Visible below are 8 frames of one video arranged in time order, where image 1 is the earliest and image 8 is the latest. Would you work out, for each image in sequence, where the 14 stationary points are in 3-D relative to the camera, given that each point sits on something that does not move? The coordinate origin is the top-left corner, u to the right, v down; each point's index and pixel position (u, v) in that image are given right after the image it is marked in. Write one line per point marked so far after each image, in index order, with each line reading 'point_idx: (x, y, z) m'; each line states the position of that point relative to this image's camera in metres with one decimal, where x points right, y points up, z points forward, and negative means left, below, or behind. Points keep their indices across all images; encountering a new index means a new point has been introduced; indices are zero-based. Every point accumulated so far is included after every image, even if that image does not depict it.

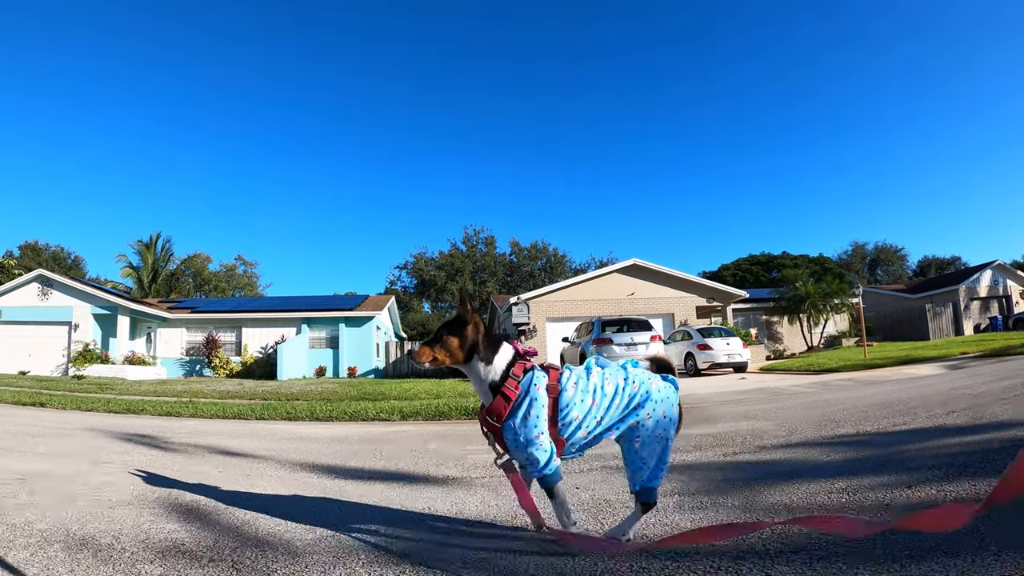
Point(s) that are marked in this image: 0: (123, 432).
0: (-5.2, -1.9, +7.6) m
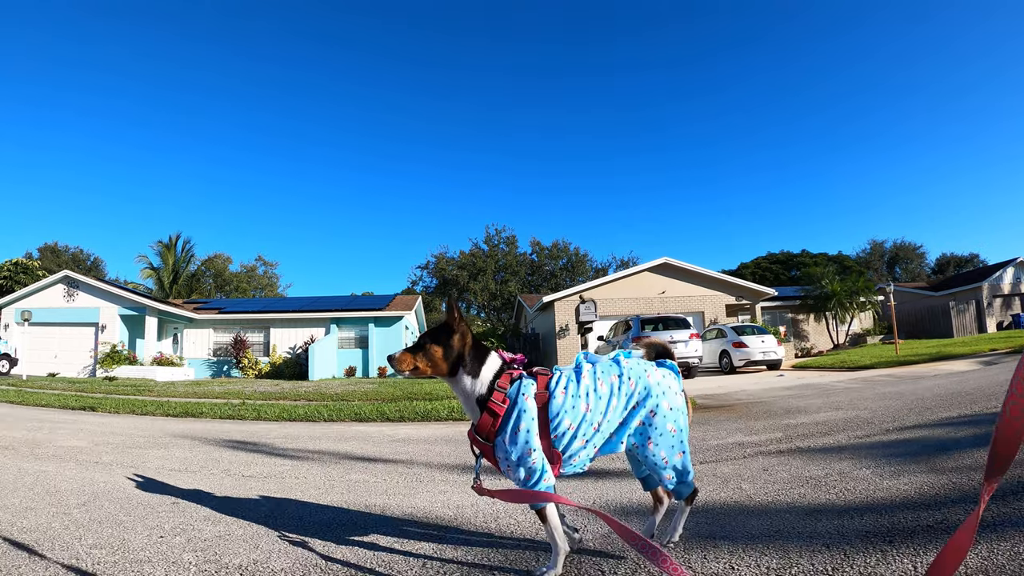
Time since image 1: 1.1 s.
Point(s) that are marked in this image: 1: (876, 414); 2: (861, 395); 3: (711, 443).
0: (-4.0, -1.9, +7.6) m
1: (+5.1, -1.8, +8.0) m
2: (+7.1, -2.2, +11.6) m
3: (+2.1, -1.7, +6.1) m
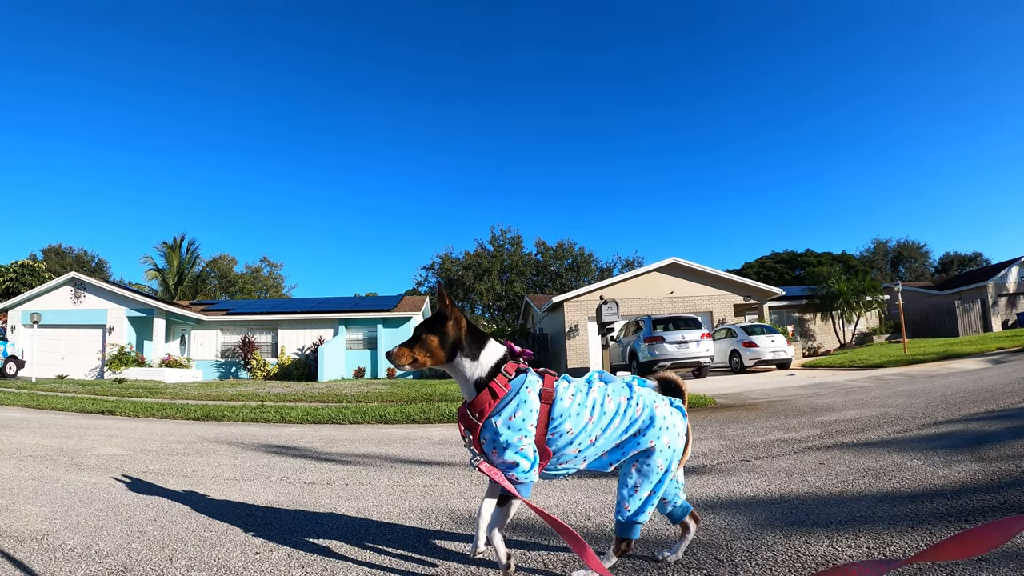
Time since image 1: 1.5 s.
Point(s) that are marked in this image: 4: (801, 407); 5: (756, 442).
0: (-3.5, -1.9, +7.6) m
1: (+5.5, -1.8, +8.1) m
2: (+7.5, -2.2, +11.7) m
3: (+2.6, -1.7, +6.1) m
4: (+5.1, -2.1, +10.0) m
5: (+2.6, -1.7, +6.1) m
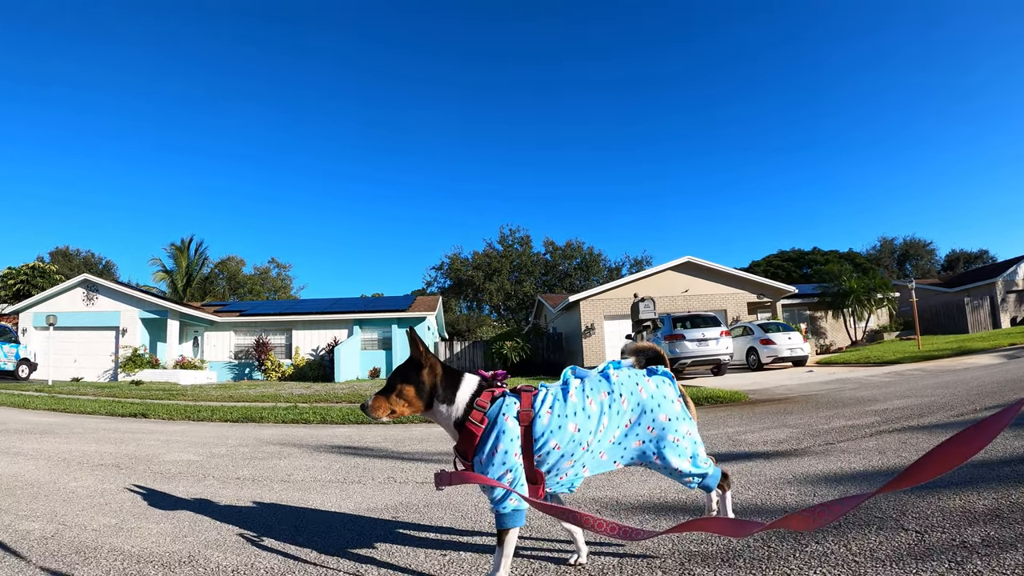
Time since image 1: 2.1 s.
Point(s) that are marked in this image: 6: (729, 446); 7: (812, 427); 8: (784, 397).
0: (-2.8, -1.9, +7.6) m
1: (+6.3, -1.7, +8.1) m
2: (+8.2, -2.1, +11.7) m
3: (+3.3, -1.6, +6.2) m
4: (+5.8, -2.0, +10.1) m
5: (+3.3, -1.6, +6.2) m
6: (+2.2, -1.7, +5.9) m
7: (+3.6, -1.7, +6.9) m
8: (+5.7, -2.3, +12.0) m
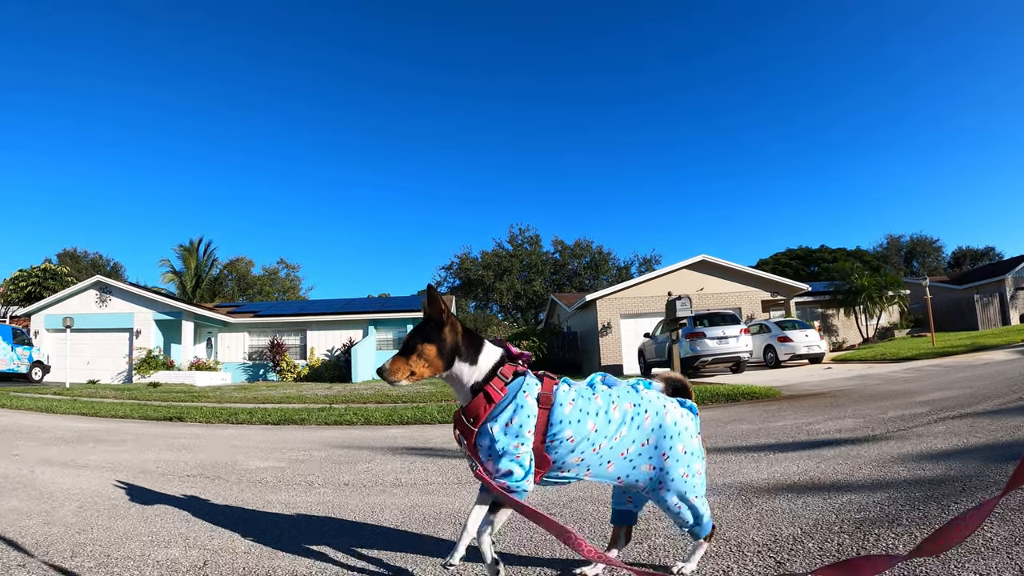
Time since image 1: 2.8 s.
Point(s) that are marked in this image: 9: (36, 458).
0: (-2.1, -1.9, +7.5) m
1: (+7.0, -1.7, +8.2) m
2: (+8.9, -2.0, +11.8) m
3: (+4.1, -1.6, +6.2) m
4: (+6.5, -2.0, +10.2) m
5: (+4.1, -1.6, +6.2) m
6: (+3.0, -1.6, +5.9) m
7: (+4.3, -1.6, +6.9) m
8: (+6.4, -2.2, +12.0) m
9: (-4.9, -1.8, +5.9) m
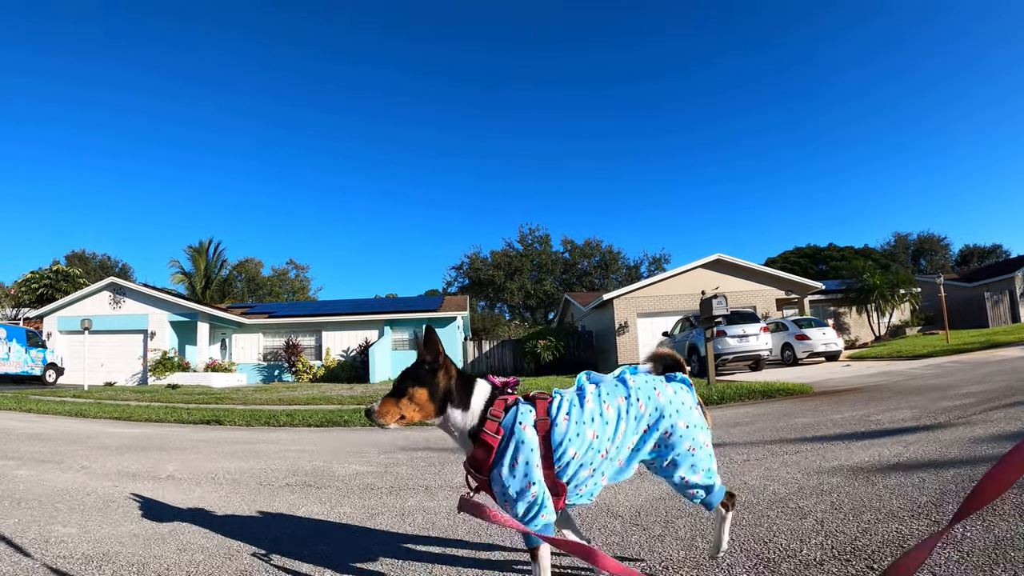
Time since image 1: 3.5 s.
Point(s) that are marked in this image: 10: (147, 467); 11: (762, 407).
0: (-1.3, -1.9, +7.5) m
1: (+7.7, -1.6, +8.3) m
2: (+9.6, -2.0, +11.9) m
3: (+4.8, -1.6, +6.3) m
4: (+7.2, -1.9, +10.2) m
5: (+4.8, -1.6, +6.3) m
6: (+3.7, -1.6, +6.0) m
7: (+5.1, -1.6, +6.9) m
8: (+7.1, -2.2, +12.1) m
9: (-4.1, -1.8, +5.9) m
10: (-3.4, -1.7, +5.3) m
11: (+4.1, -2.0, +9.4) m
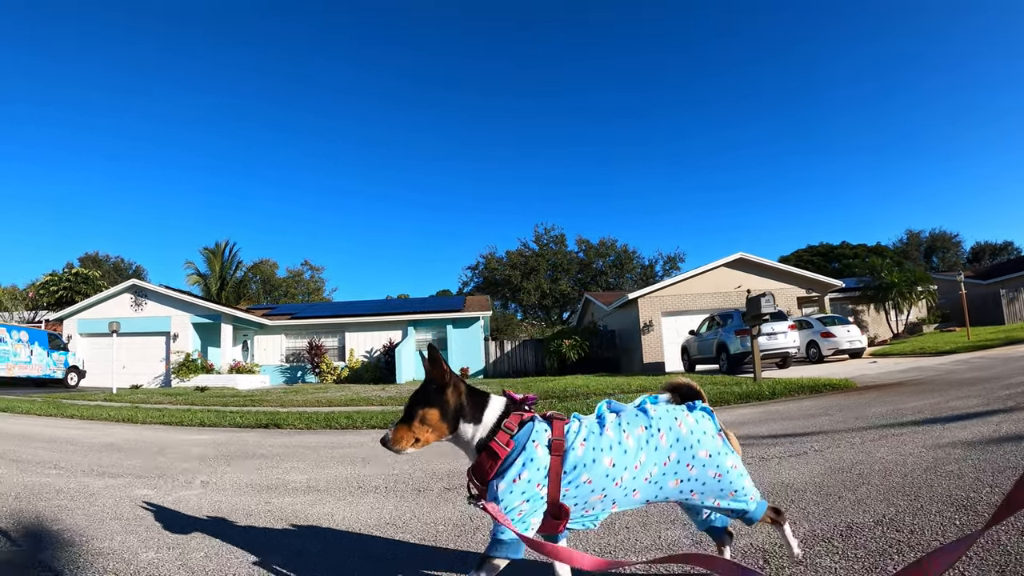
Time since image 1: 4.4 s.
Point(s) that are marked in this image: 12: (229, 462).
0: (-0.2, -1.9, +7.5) m
1: (+8.8, -1.6, +8.4) m
2: (+10.6, -1.9, +12.0) m
3: (+5.9, -1.5, +6.3) m
4: (+8.3, -1.9, +10.3) m
5: (+5.9, -1.5, +6.3) m
6: (+4.8, -1.6, +6.0) m
7: (+6.2, -1.6, +7.0) m
8: (+8.1, -2.1, +12.2) m
9: (-3.0, -1.8, +5.9) m
10: (-2.3, -1.7, +5.3) m
11: (+5.2, -1.9, +9.5) m
12: (-2.7, -1.7, +5.5) m
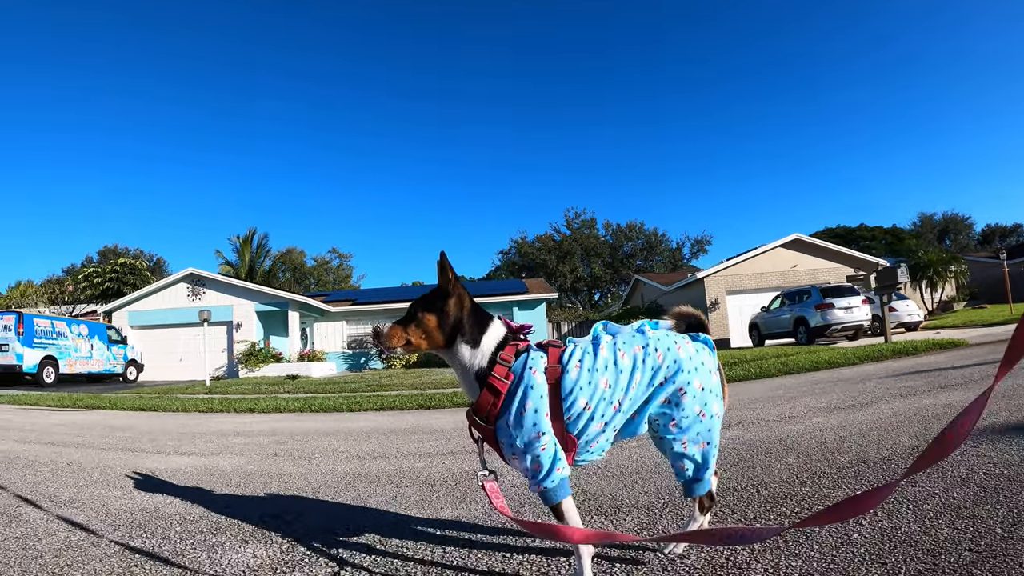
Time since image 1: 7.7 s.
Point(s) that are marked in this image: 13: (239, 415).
0: (+3.5, -1.5, +7.8) m
1: (+12.4, -1.0, +9.3) m
2: (+14.0, -1.2, +13.1) m
3: (+9.7, -1.0, +7.0) m
4: (+11.8, -1.3, +11.2) m
5: (+9.7, -1.0, +7.0) m
6: (+8.6, -1.1, +6.7) m
7: (+9.9, -1.1, +7.7) m
8: (+11.5, -1.5, +13.0) m
9: (+0.8, -1.5, +6.0) m
10: (+1.6, -1.4, +5.4) m
11: (+8.8, -1.4, +10.2) m
12: (+1.2, -1.4, +5.6) m
13: (-4.6, -2.1, +9.6) m
